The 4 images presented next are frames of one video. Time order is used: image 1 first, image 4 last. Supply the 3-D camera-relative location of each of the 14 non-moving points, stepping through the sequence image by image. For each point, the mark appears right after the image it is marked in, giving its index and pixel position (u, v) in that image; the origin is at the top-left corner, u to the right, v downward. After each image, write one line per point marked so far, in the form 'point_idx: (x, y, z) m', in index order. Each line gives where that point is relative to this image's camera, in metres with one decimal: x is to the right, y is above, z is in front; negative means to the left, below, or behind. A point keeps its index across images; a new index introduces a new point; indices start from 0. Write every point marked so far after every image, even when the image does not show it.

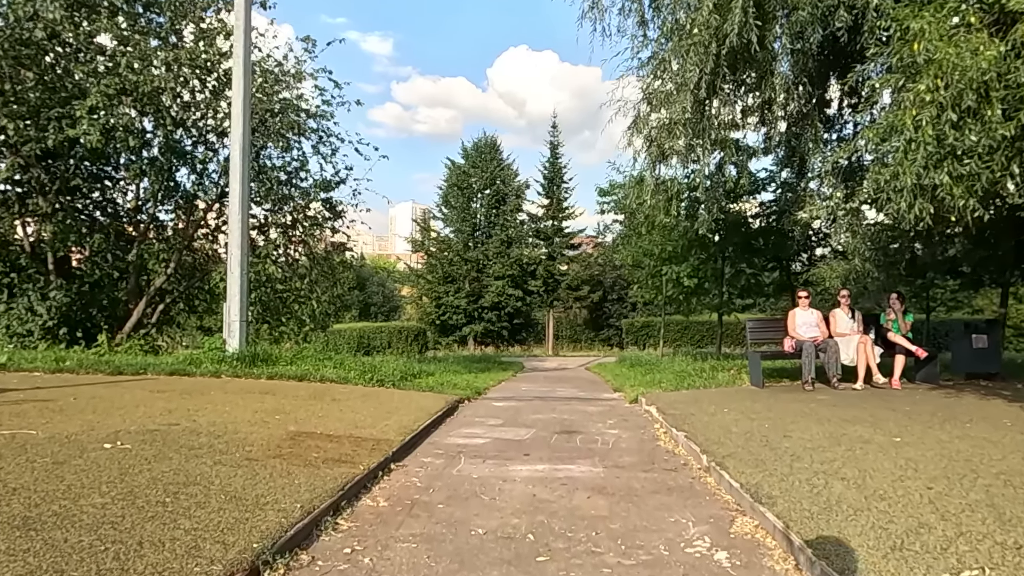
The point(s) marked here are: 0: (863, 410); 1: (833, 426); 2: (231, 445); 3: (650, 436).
0: (+3.7, -1.3, +8.6) m
1: (+3.0, -1.3, +7.6) m
2: (-2.2, -1.2, +6.4) m
3: (+1.5, -1.6, +8.8) m
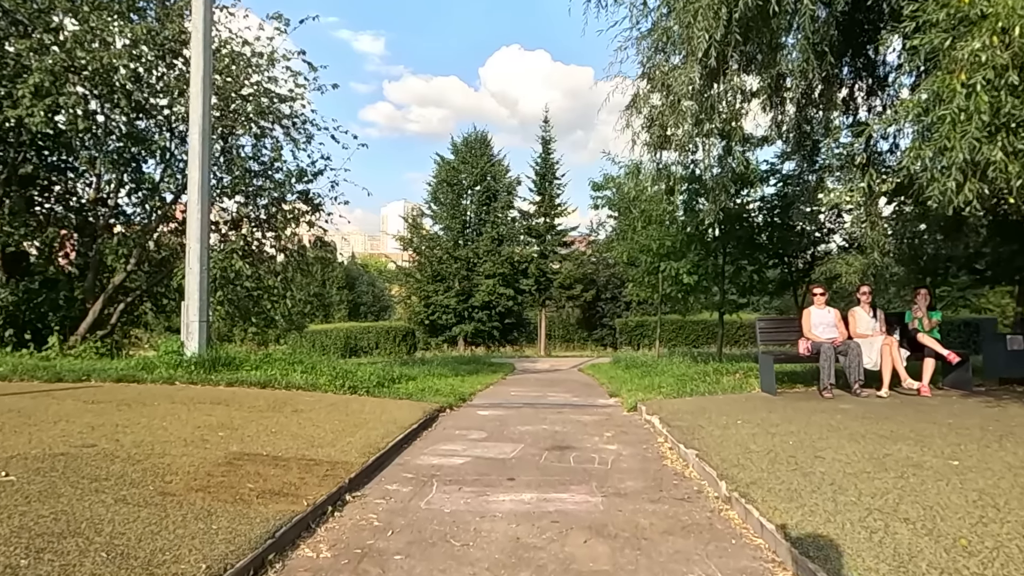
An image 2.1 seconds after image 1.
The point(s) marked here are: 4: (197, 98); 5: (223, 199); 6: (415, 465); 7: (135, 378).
0: (+3.5, -1.2, +7.5) m
1: (+2.8, -1.2, +6.5) m
2: (-2.3, -1.2, +5.3) m
3: (+1.3, -1.5, +7.7) m
4: (-4.8, +2.9, +12.5) m
5: (-5.7, +1.8, +16.2) m
6: (-0.8, -1.5, +6.9) m
7: (-4.9, -1.2, +10.7) m
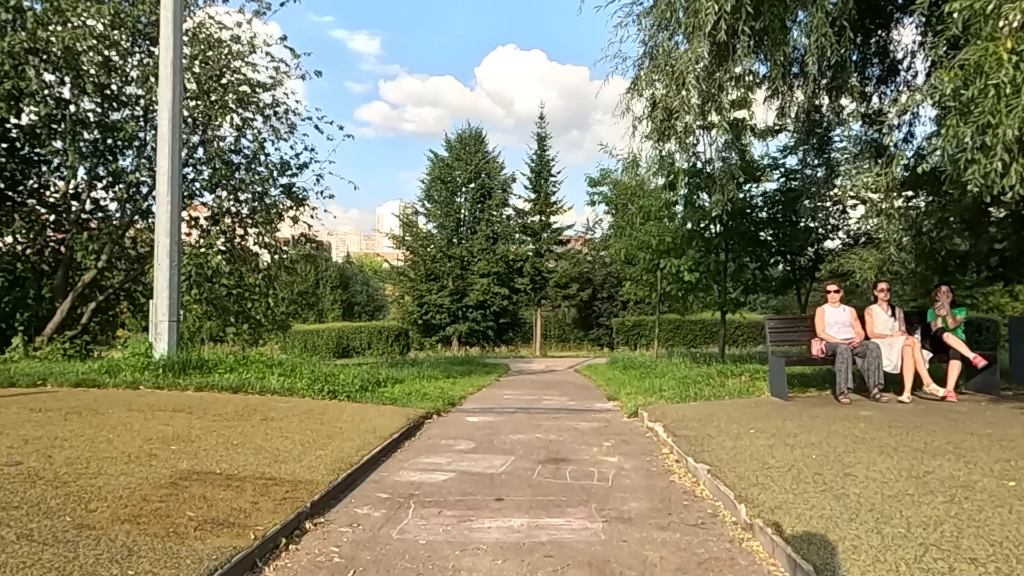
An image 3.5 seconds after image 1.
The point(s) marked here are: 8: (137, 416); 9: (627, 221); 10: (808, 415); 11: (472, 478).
0: (+3.4, -1.2, +6.7) m
1: (+2.8, -1.2, +5.7) m
2: (-2.4, -1.2, +4.5) m
3: (+1.2, -1.5, +6.9) m
4: (-4.9, +2.9, +11.7) m
5: (-5.8, +1.8, +15.4) m
6: (-0.9, -1.5, +6.2) m
7: (-5.0, -1.1, +9.9) m
8: (-3.5, -1.2, +7.7) m
9: (+2.7, +1.6, +19.0) m
10: (+3.0, -1.3, +8.4) m
11: (-0.3, -1.5, +6.4) m
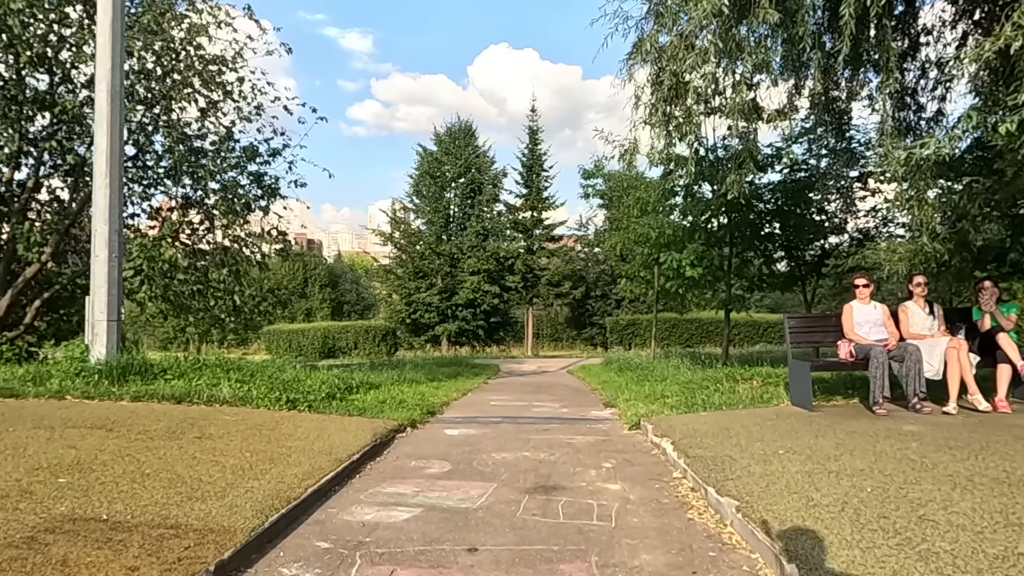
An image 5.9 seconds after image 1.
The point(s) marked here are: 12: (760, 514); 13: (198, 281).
0: (+3.3, -1.1, +5.5) m
1: (+2.6, -1.1, +4.5) m
2: (-2.5, -1.1, +3.2) m
3: (+1.1, -1.4, +5.6) m
4: (-5.1, +3.0, +10.3) m
5: (-6.0, +1.9, +14.1) m
6: (-1.0, -1.4, +4.9) m
7: (-5.2, -1.1, +8.6) m
8: (-3.7, -1.1, +6.4) m
9: (+2.4, +1.6, +17.7) m
10: (+2.9, -1.2, +7.1) m
11: (-0.4, -1.4, +5.1) m
12: (+1.4, -1.3, +4.6) m
13: (-5.5, +0.1, +14.4) m
